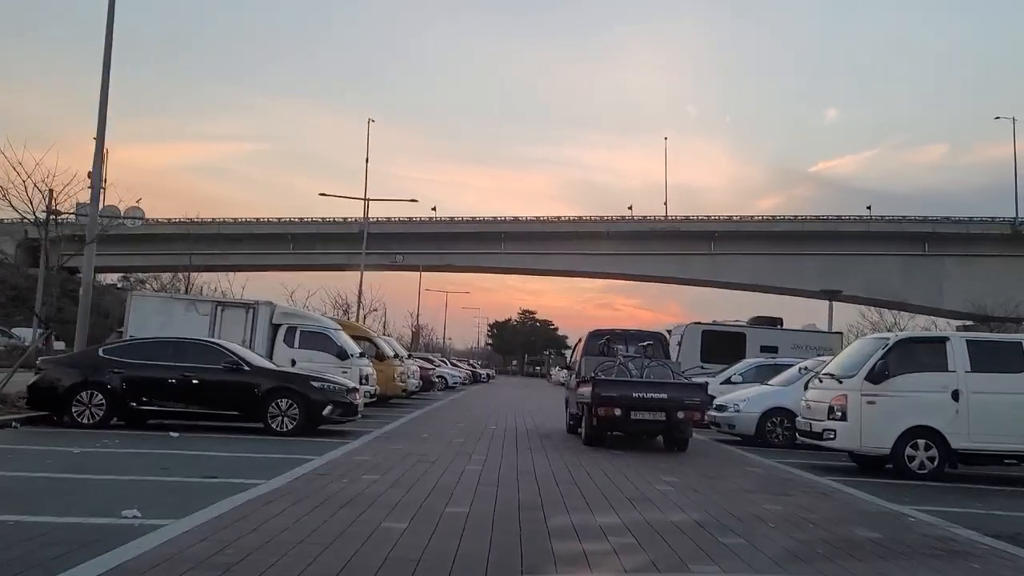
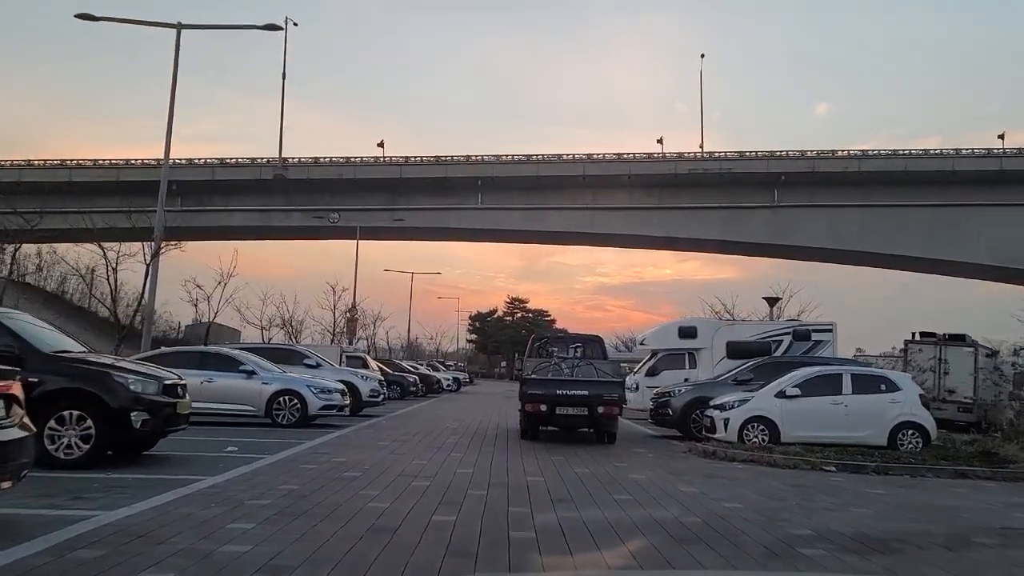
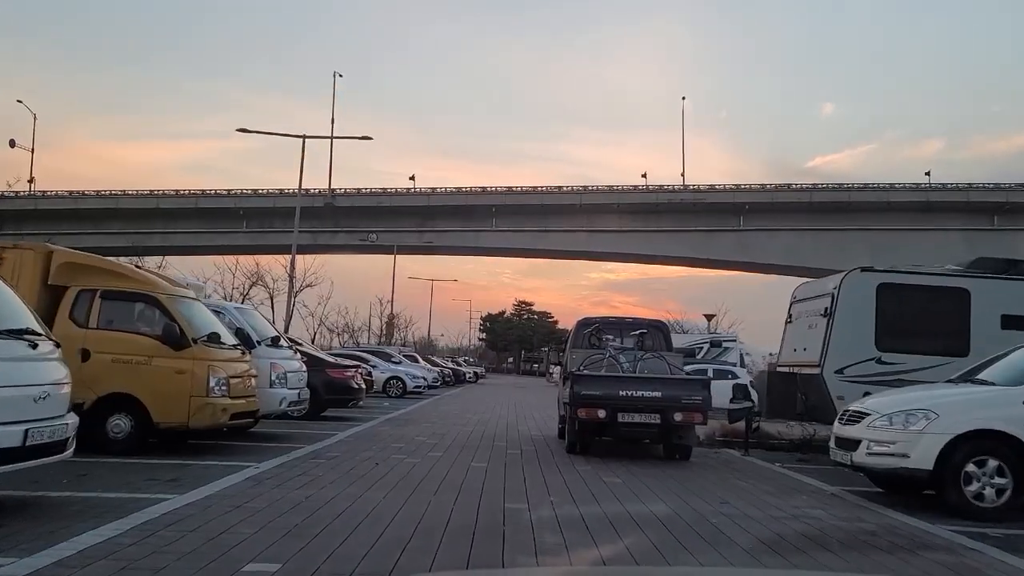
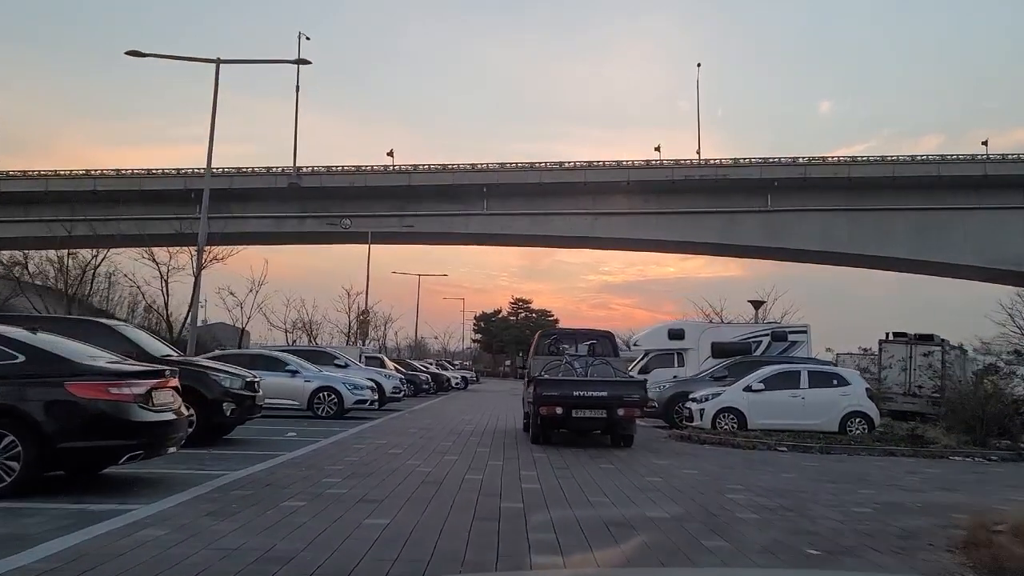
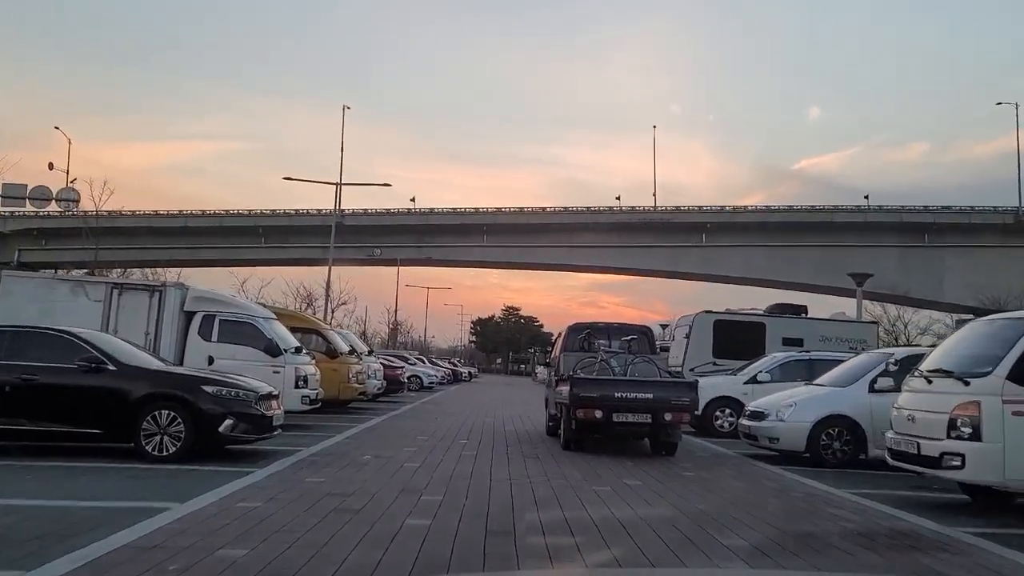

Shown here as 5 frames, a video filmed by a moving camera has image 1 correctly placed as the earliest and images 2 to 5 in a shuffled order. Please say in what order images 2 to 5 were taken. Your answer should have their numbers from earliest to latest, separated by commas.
5, 3, 4, 2
